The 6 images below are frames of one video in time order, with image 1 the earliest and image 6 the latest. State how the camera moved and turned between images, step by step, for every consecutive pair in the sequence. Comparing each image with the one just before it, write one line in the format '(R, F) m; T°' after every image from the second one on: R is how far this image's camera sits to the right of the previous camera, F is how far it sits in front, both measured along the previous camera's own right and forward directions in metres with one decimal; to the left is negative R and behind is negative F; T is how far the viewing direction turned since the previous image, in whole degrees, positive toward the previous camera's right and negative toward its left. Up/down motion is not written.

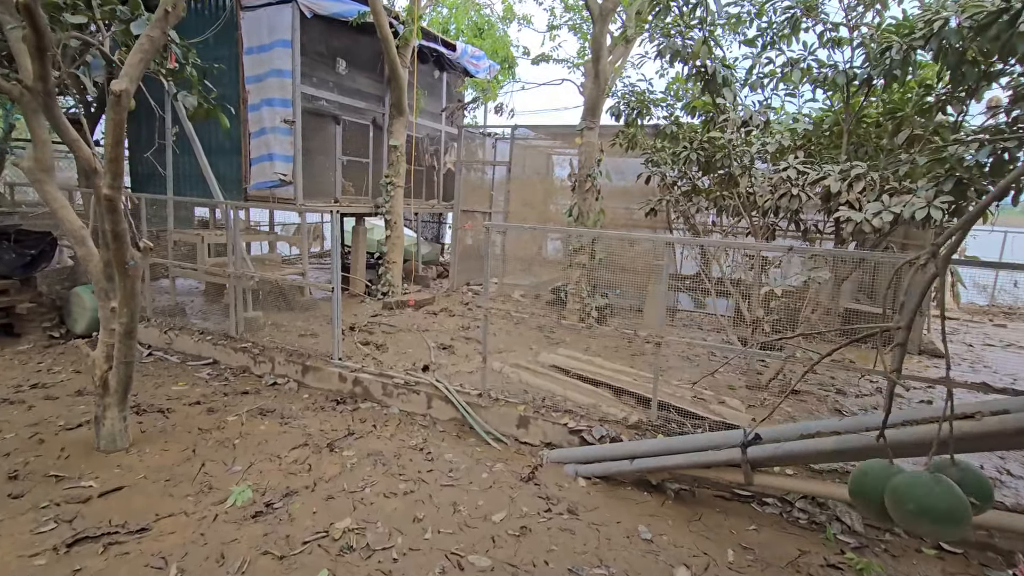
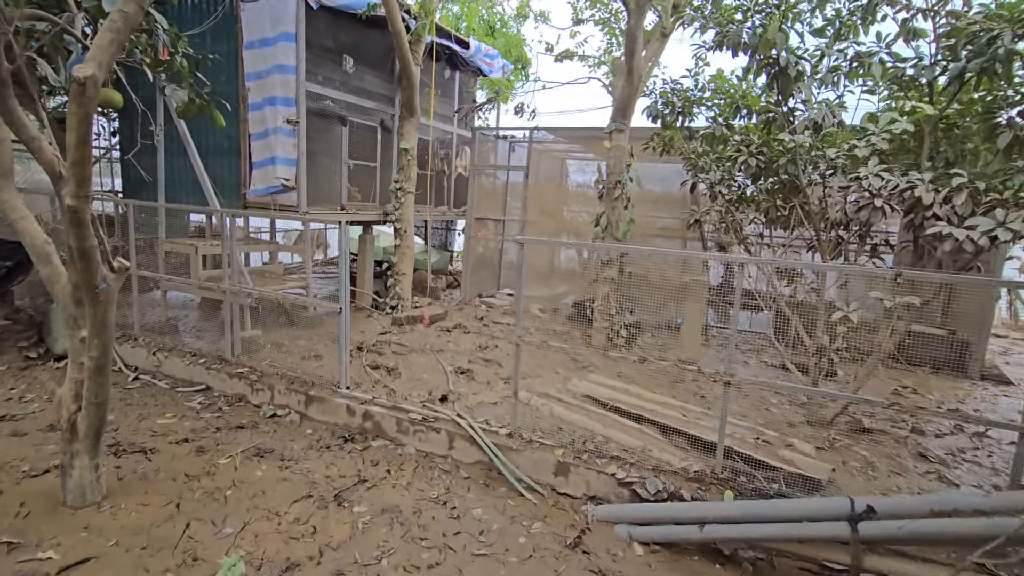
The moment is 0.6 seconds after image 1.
(-0.2, +0.6) m; 0°
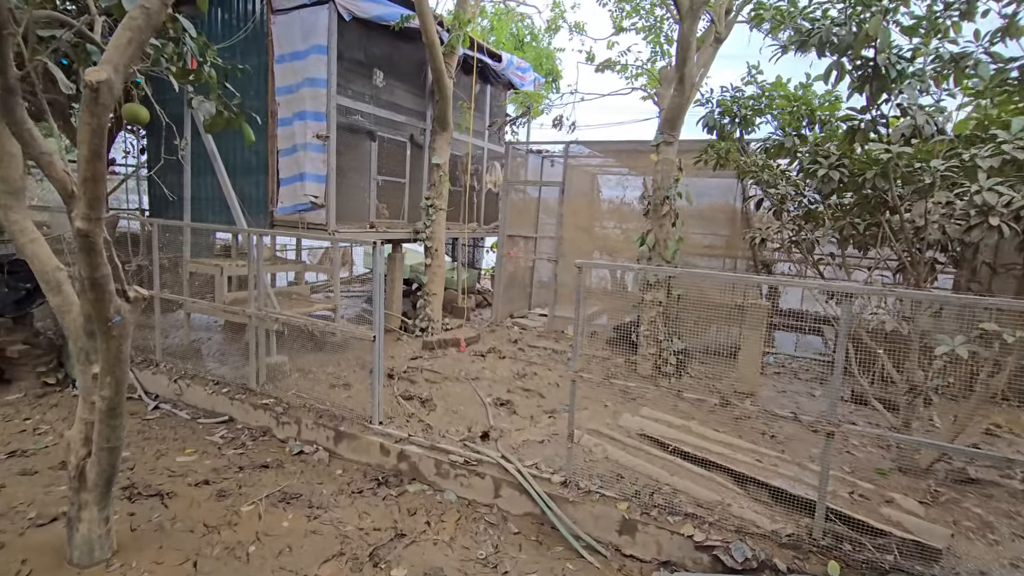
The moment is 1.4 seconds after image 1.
(-0.2, +0.4) m; -2°
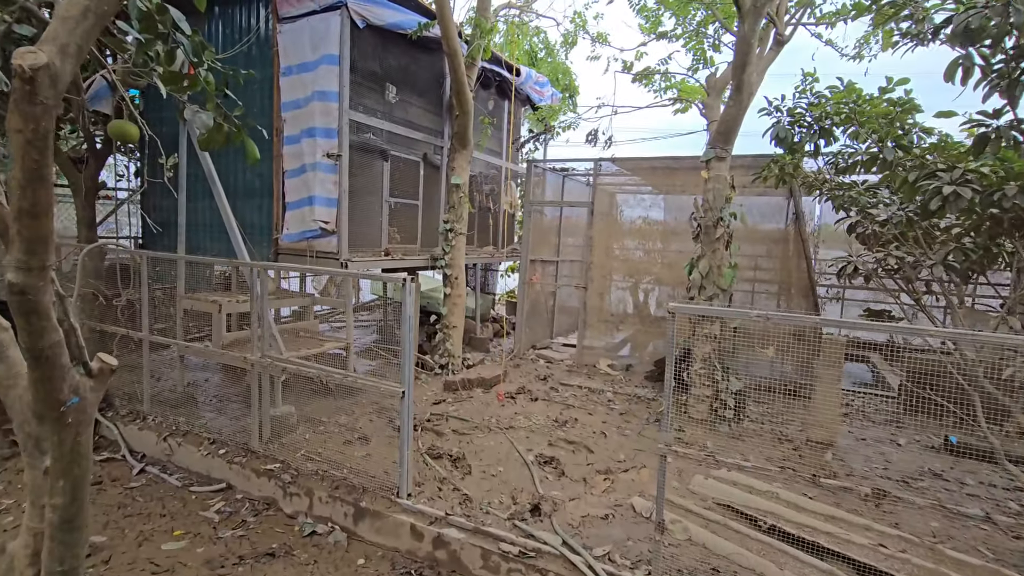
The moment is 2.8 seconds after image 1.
(-0.4, +0.7) m; 0°
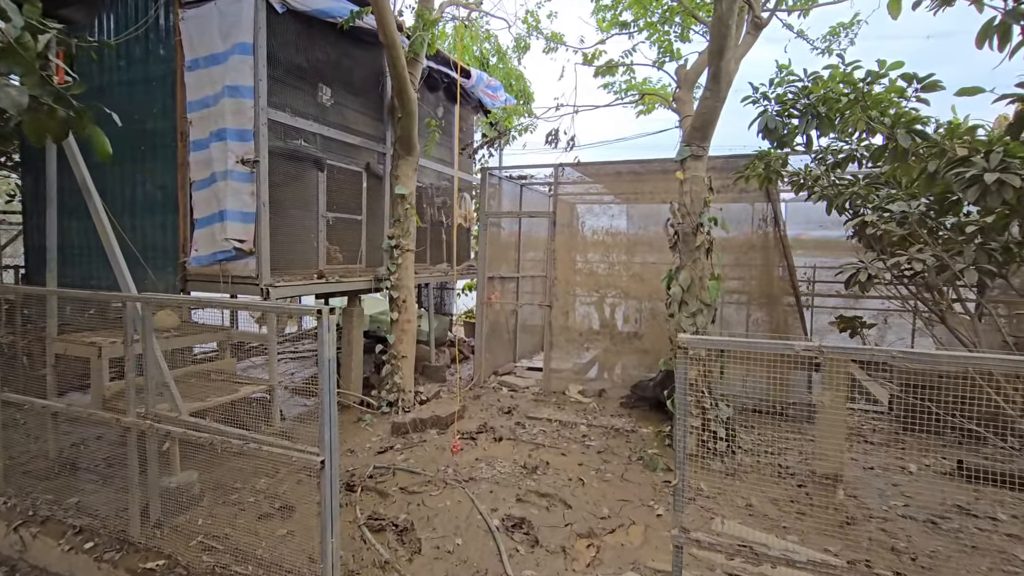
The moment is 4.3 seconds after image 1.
(0.0, +0.7) m; +4°
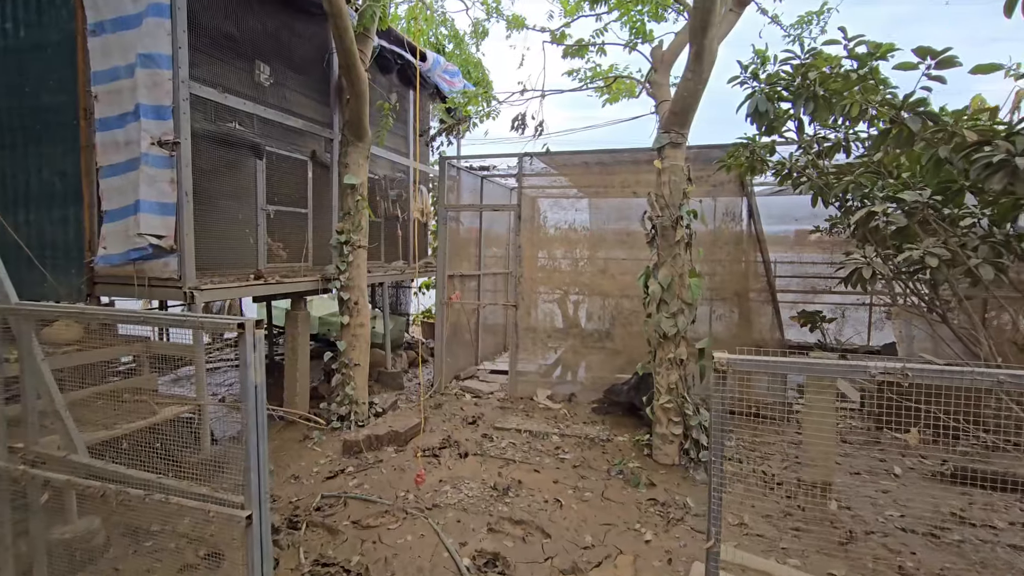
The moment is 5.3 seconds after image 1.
(-0.1, +0.5) m; +5°
